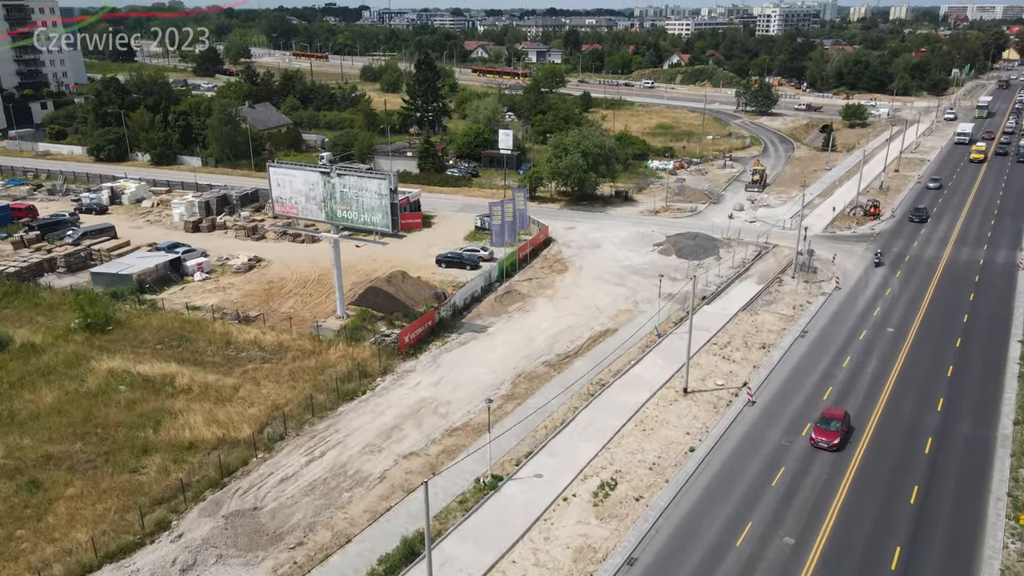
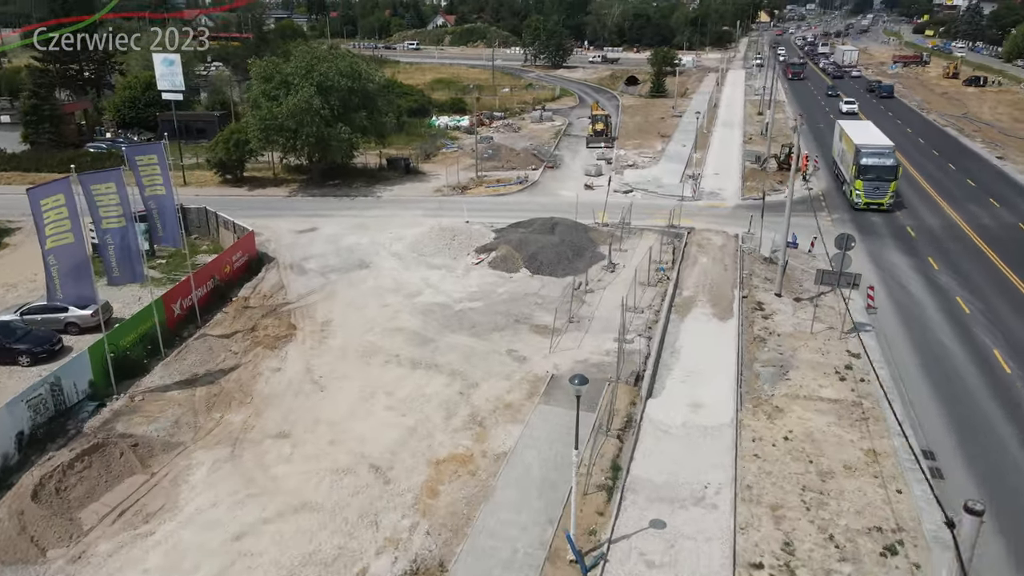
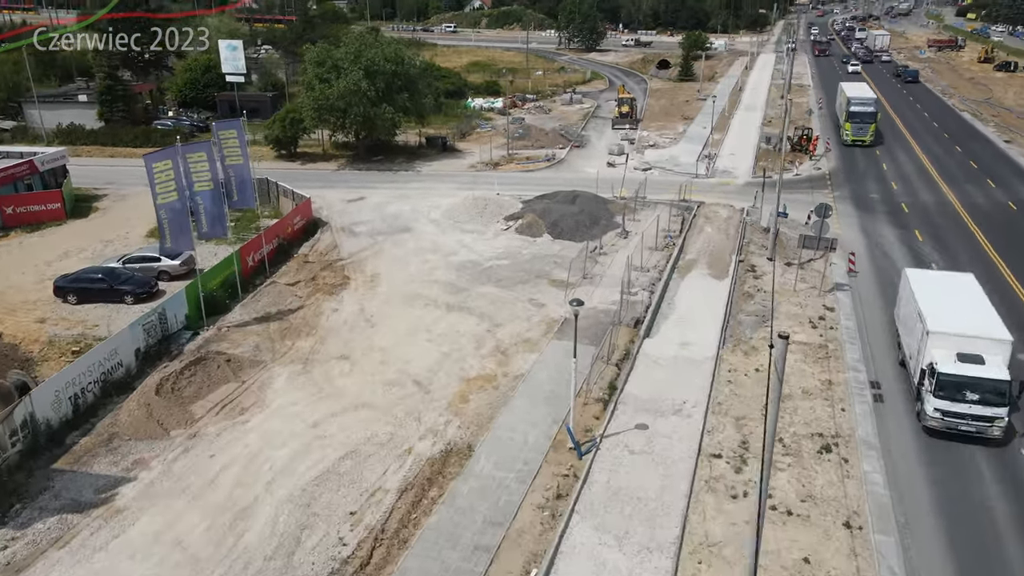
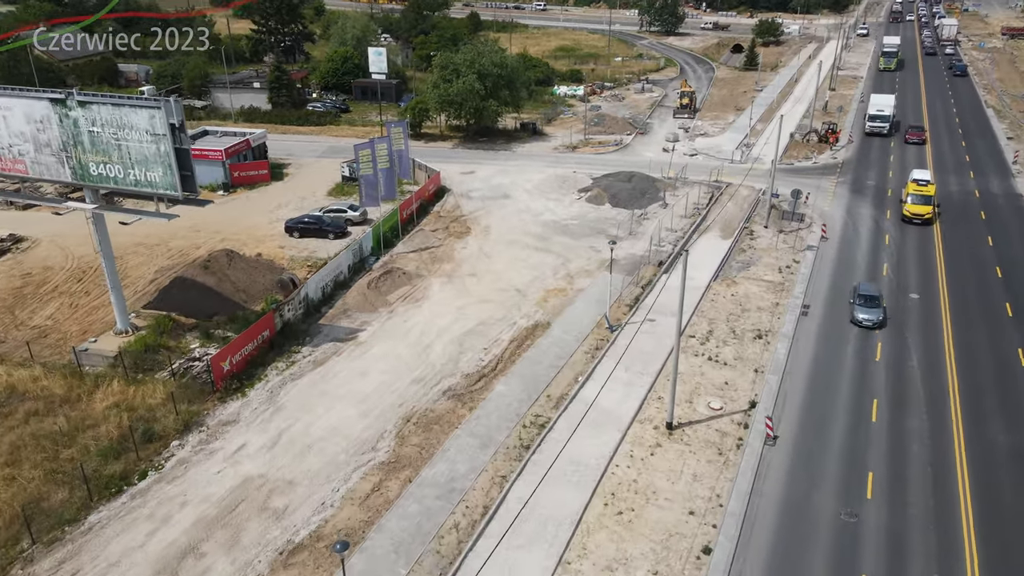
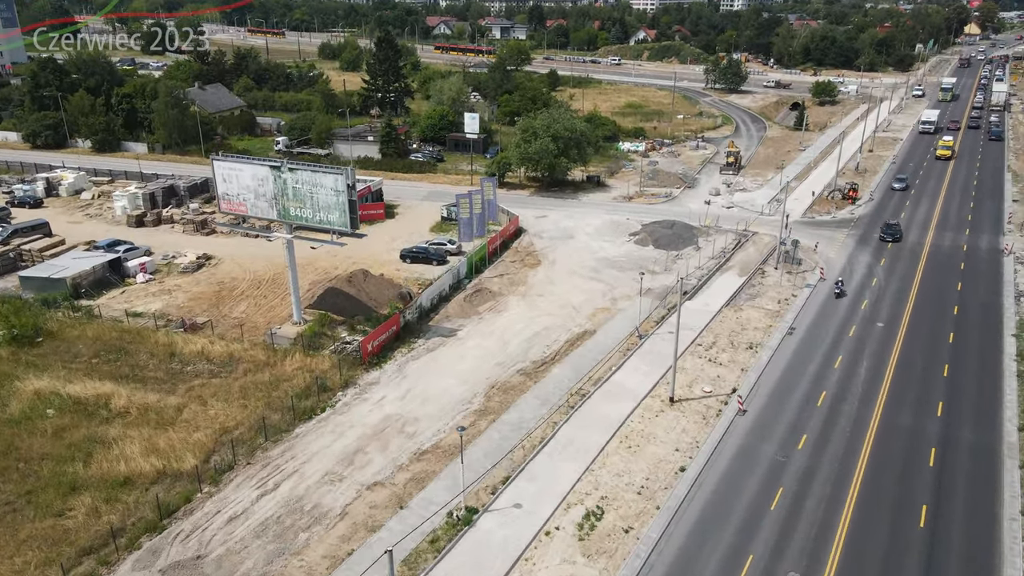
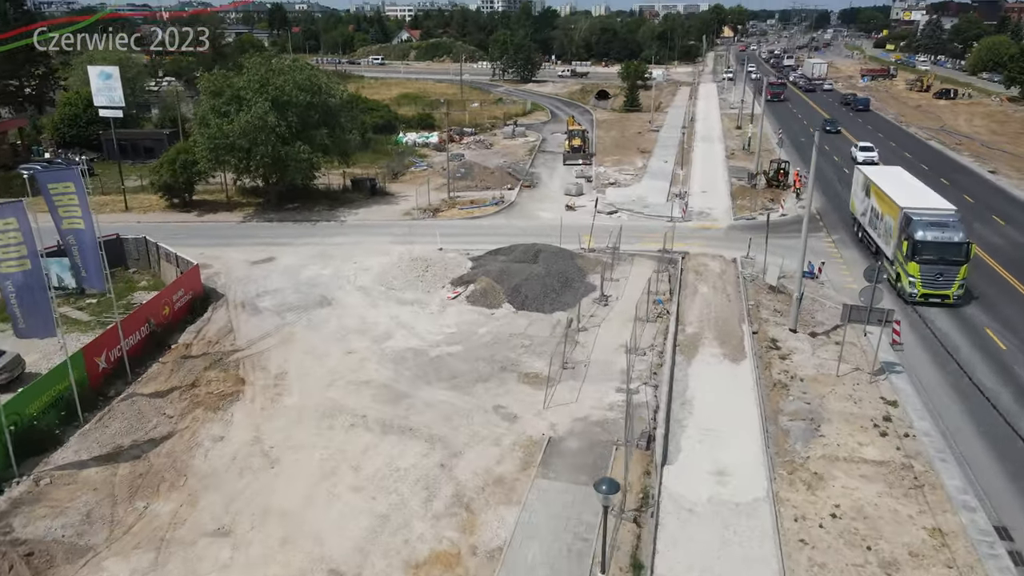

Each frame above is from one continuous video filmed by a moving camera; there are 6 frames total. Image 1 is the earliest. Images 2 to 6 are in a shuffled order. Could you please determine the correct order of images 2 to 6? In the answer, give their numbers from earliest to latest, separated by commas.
5, 4, 3, 2, 6
